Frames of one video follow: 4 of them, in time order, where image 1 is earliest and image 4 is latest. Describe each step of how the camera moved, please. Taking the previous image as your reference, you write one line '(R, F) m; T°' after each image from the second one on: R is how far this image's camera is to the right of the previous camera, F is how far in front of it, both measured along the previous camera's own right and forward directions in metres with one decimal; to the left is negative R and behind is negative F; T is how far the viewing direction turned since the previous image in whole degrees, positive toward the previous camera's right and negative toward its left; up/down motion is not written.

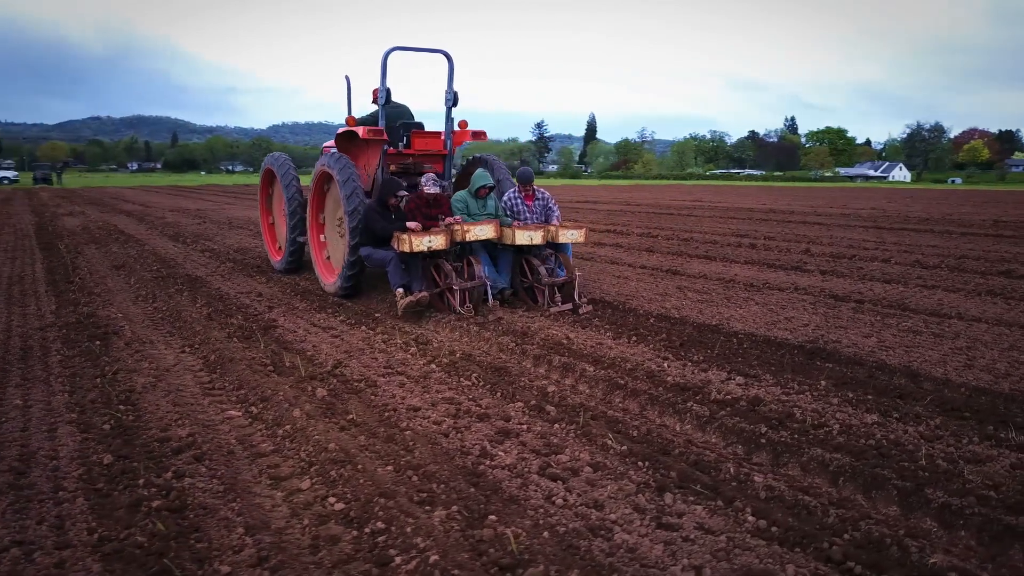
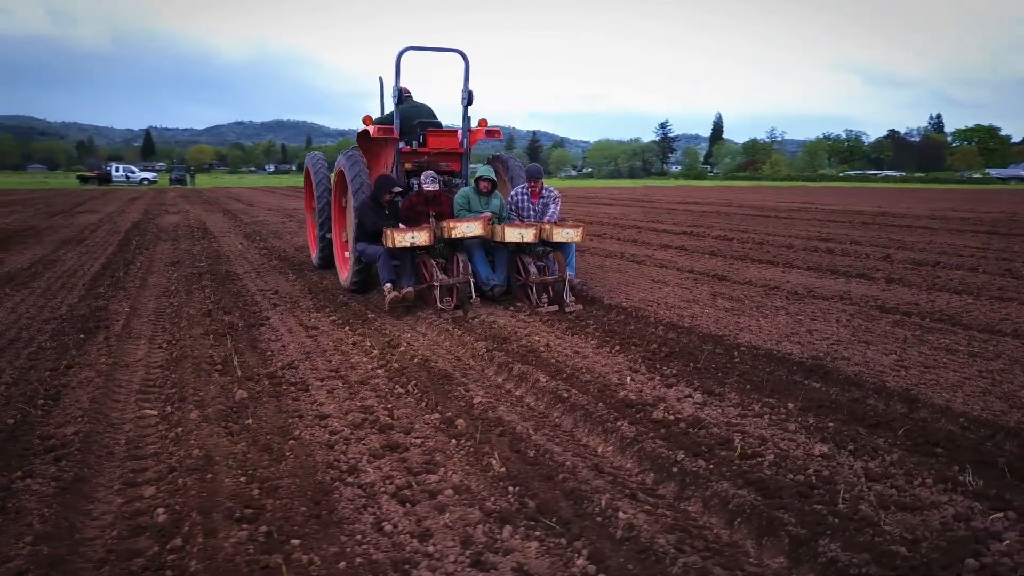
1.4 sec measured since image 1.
(+0.9, +0.3) m; -8°
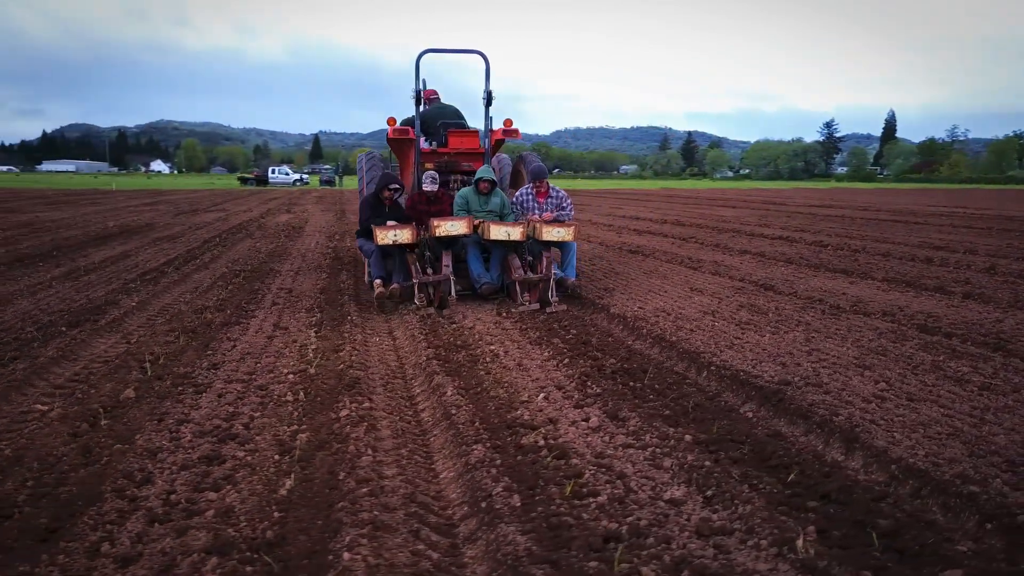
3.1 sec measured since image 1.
(+1.2, +0.4) m; -11°
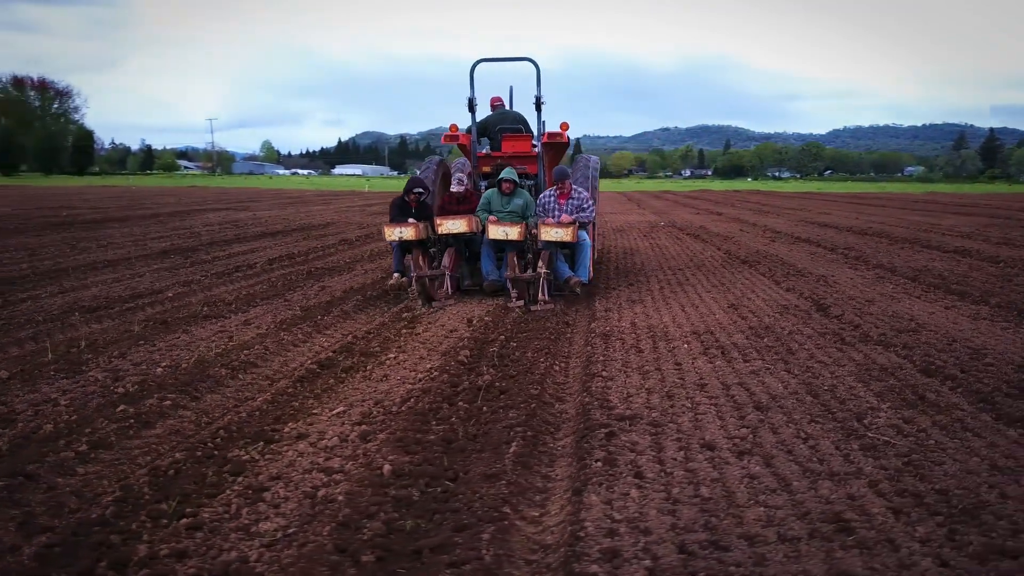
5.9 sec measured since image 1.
(+2.1, +0.6) m; -18°
